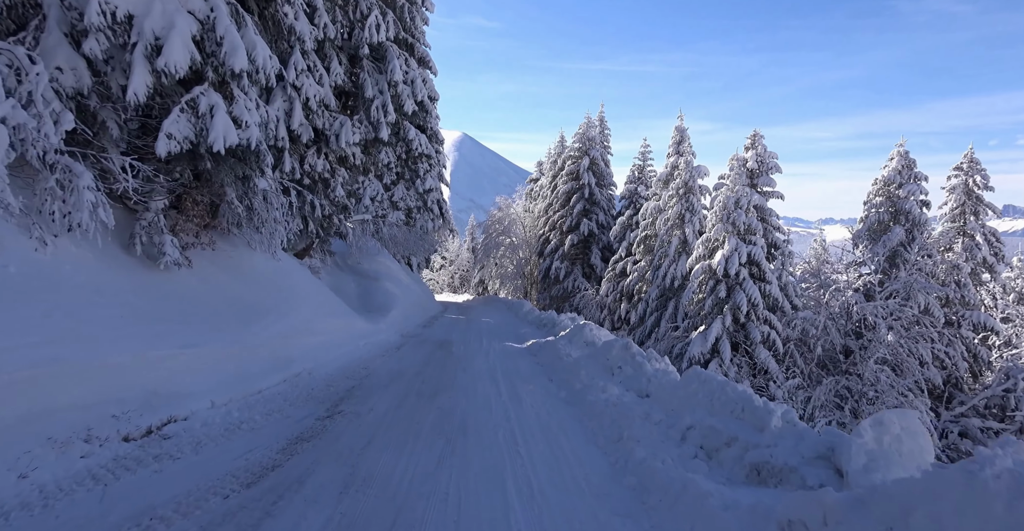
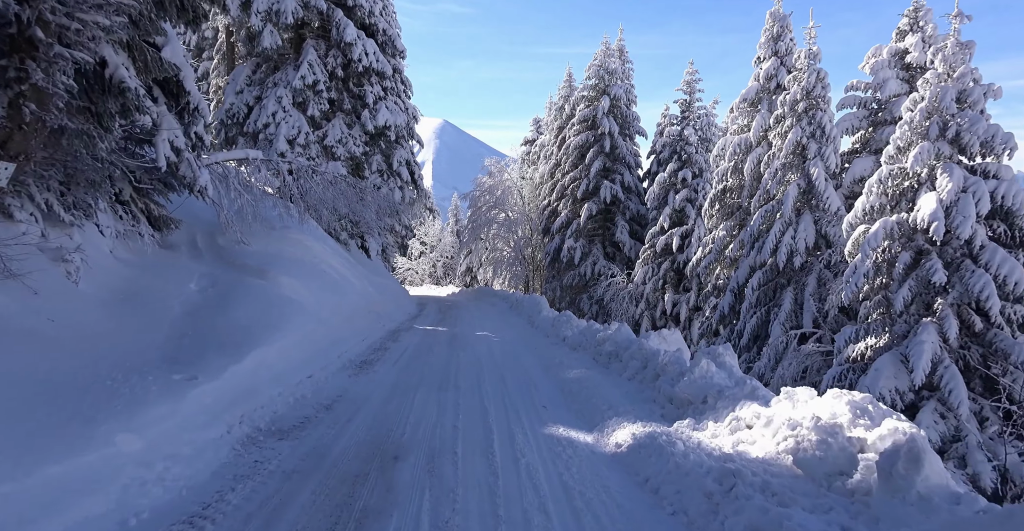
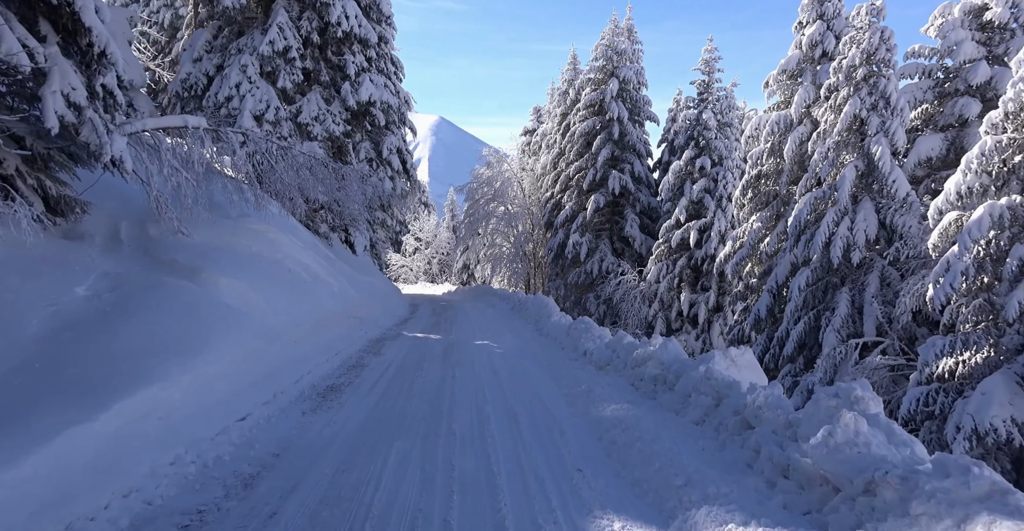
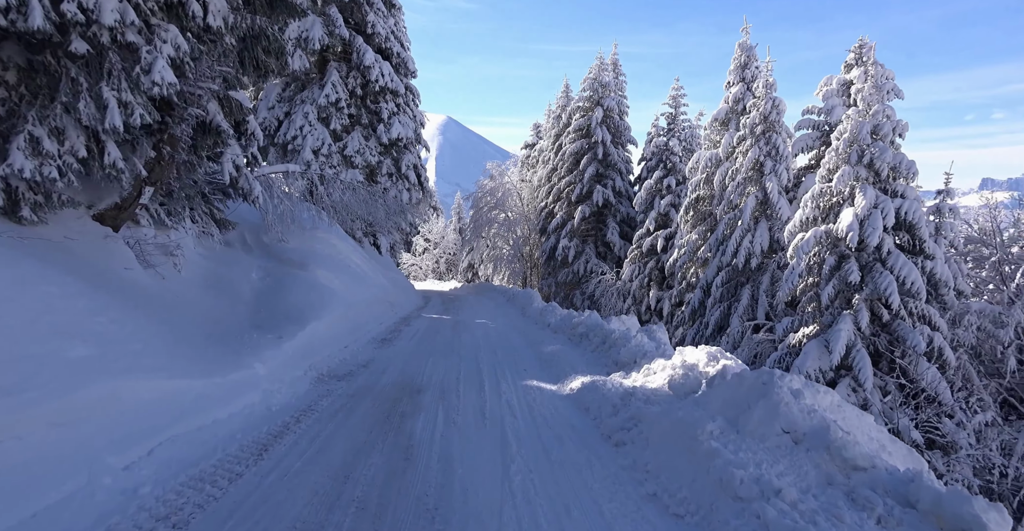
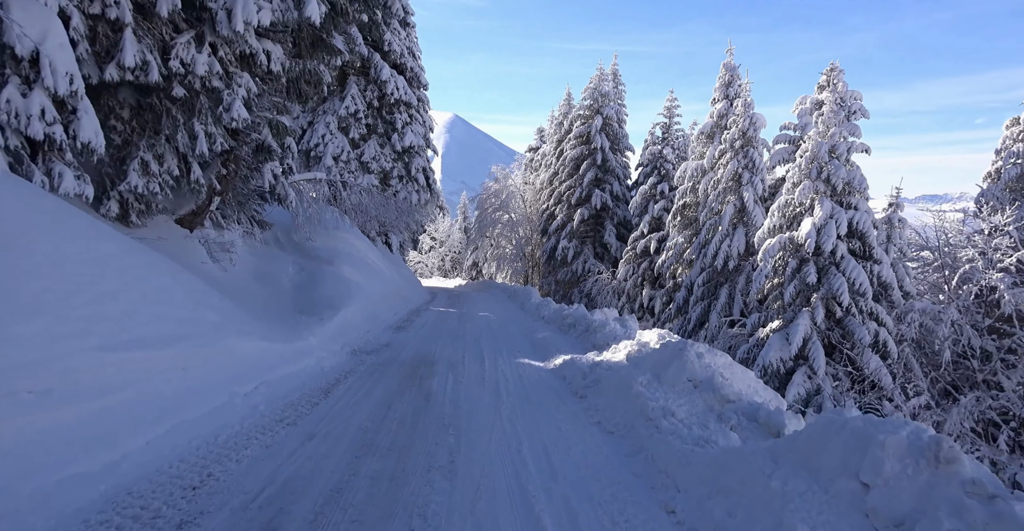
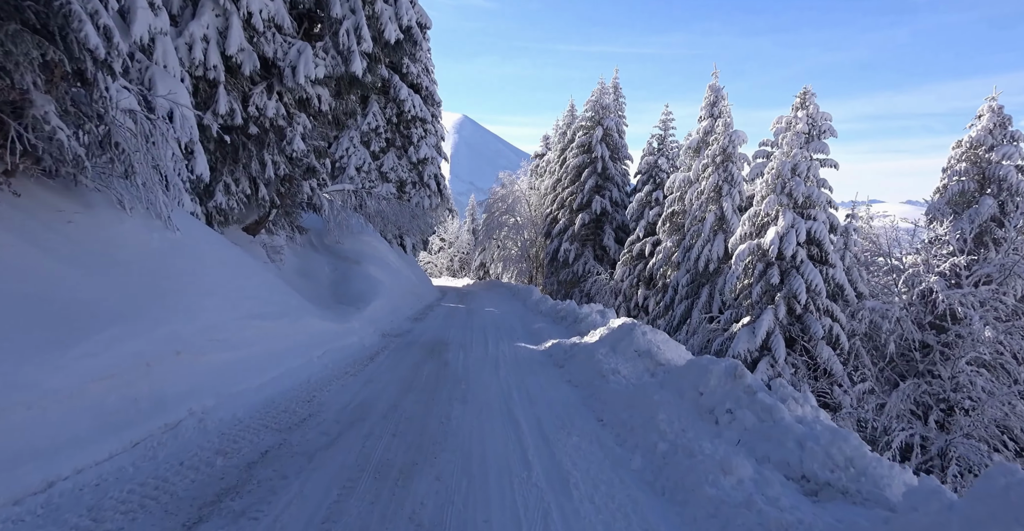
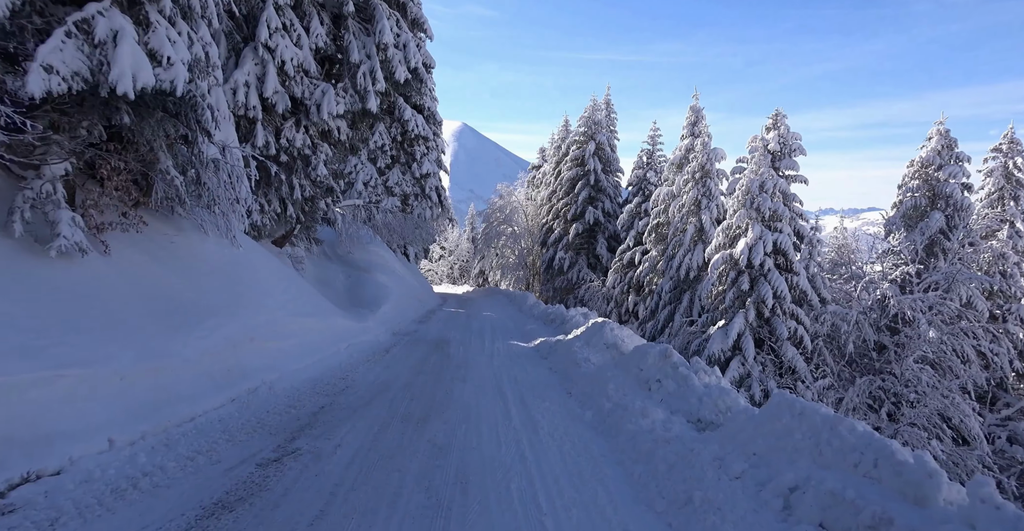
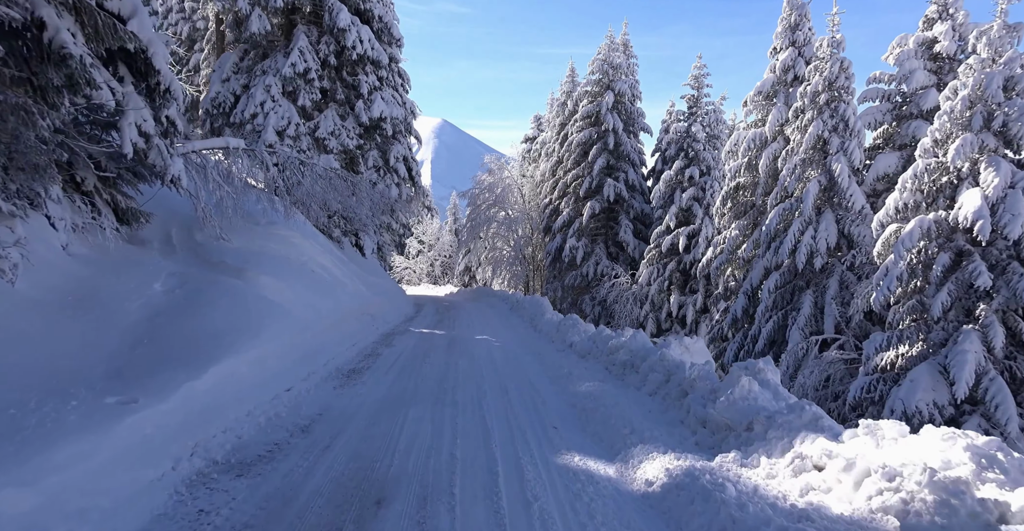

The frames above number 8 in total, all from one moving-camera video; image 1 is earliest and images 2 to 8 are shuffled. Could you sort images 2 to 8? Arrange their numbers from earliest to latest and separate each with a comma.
7, 6, 5, 4, 2, 8, 3
